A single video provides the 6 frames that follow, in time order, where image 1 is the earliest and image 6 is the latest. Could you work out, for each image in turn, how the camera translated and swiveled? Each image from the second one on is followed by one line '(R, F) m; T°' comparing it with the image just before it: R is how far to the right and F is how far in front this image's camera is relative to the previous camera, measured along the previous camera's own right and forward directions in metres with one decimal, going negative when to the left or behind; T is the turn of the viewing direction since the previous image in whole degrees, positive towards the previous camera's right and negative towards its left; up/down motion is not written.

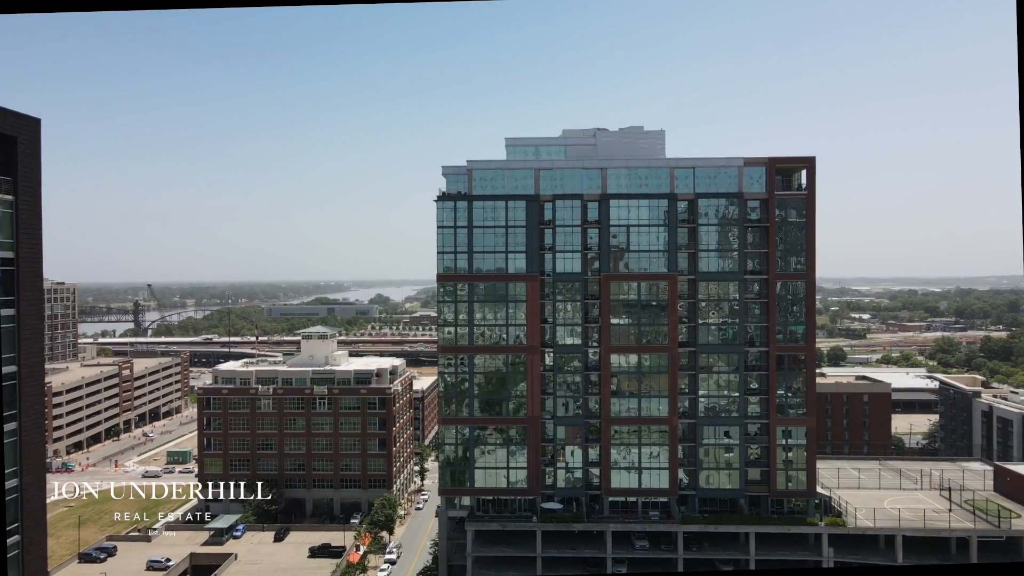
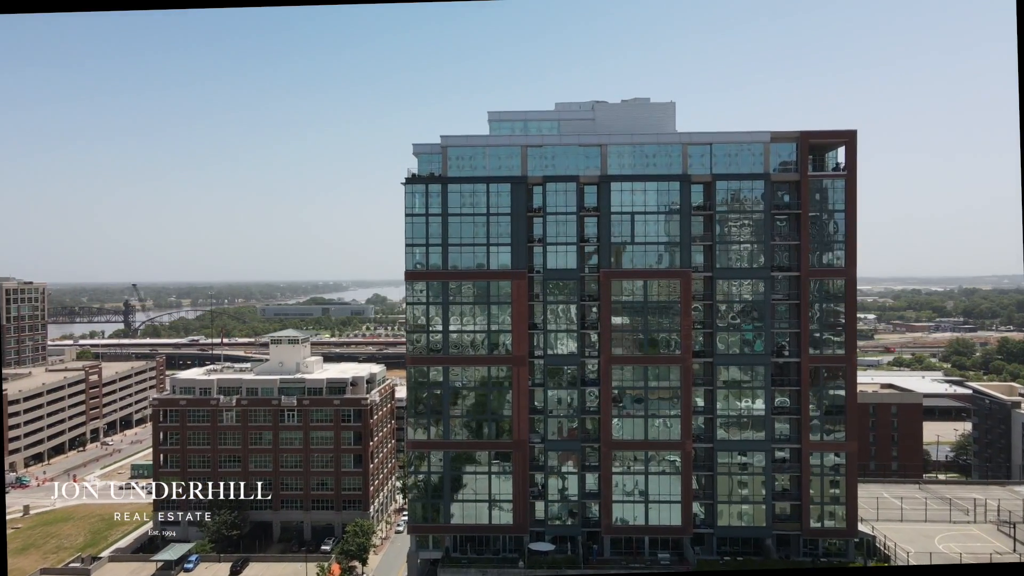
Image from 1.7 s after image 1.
(+0.2, +1.6) m; 0°
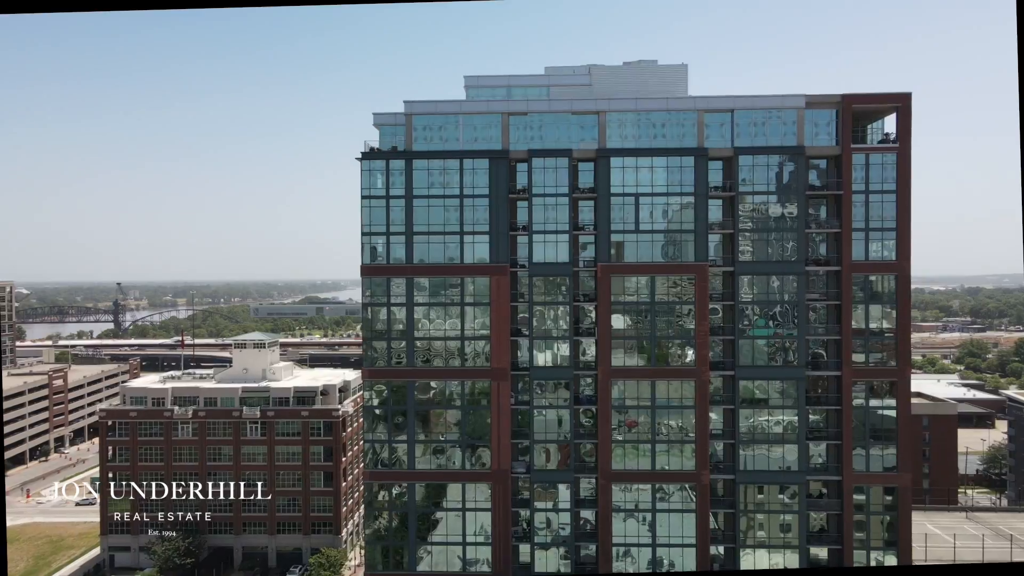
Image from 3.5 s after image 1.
(+0.2, +1.5) m; 0°
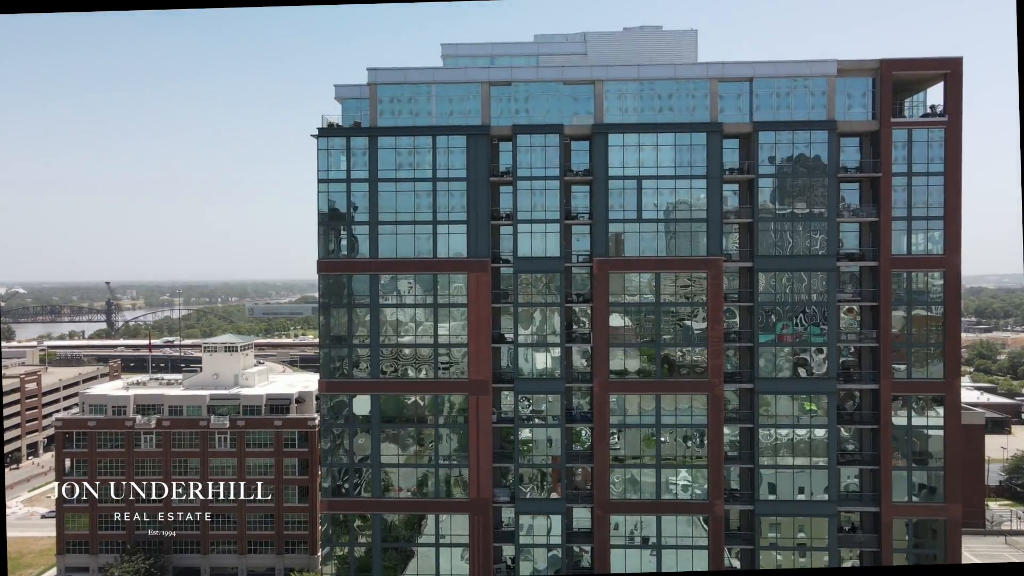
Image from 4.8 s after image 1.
(+0.2, +1.0) m; 0°
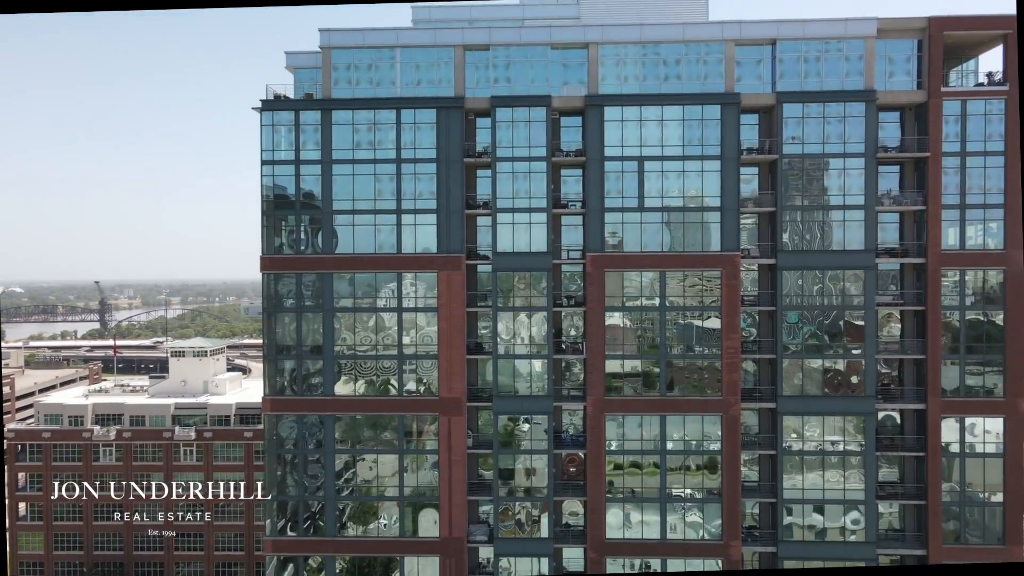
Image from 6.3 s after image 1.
(+0.2, +0.9) m; 0°
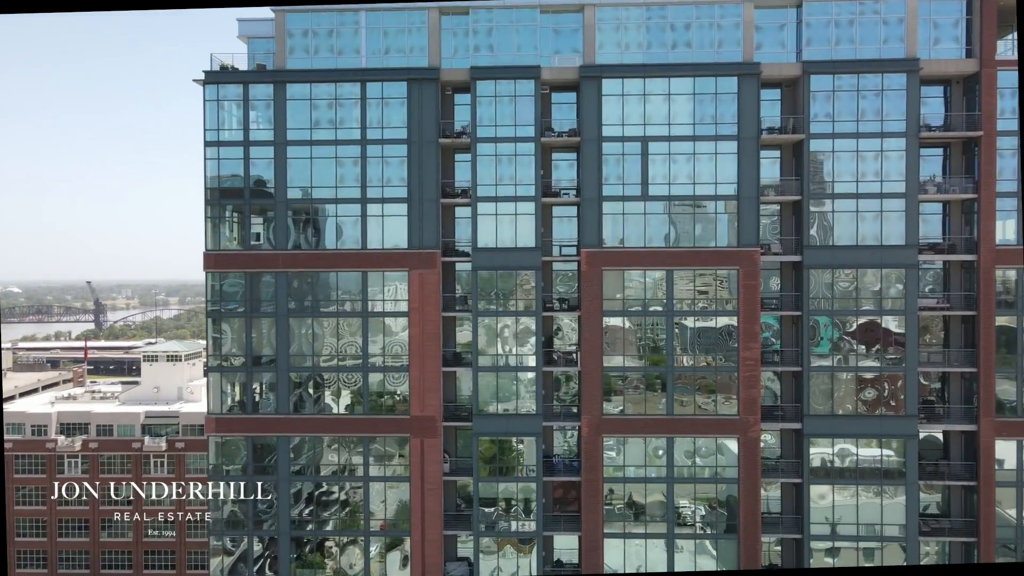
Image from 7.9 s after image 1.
(+0.1, +0.7) m; 0°
